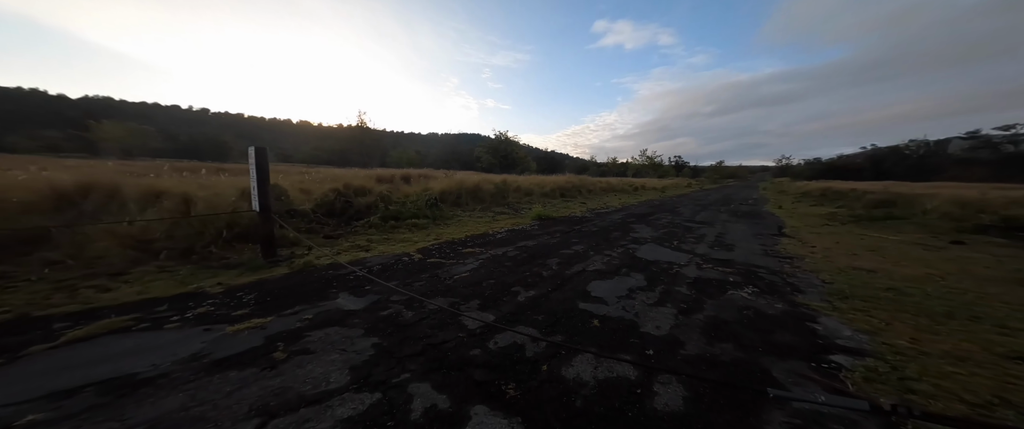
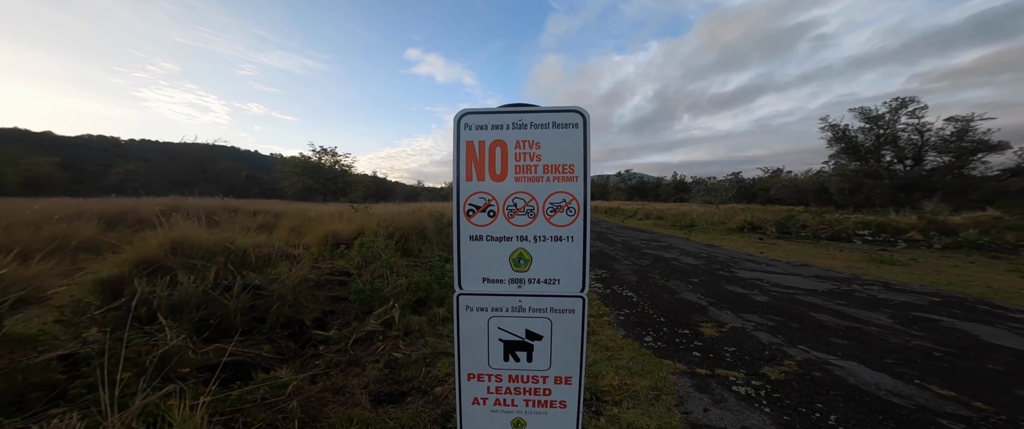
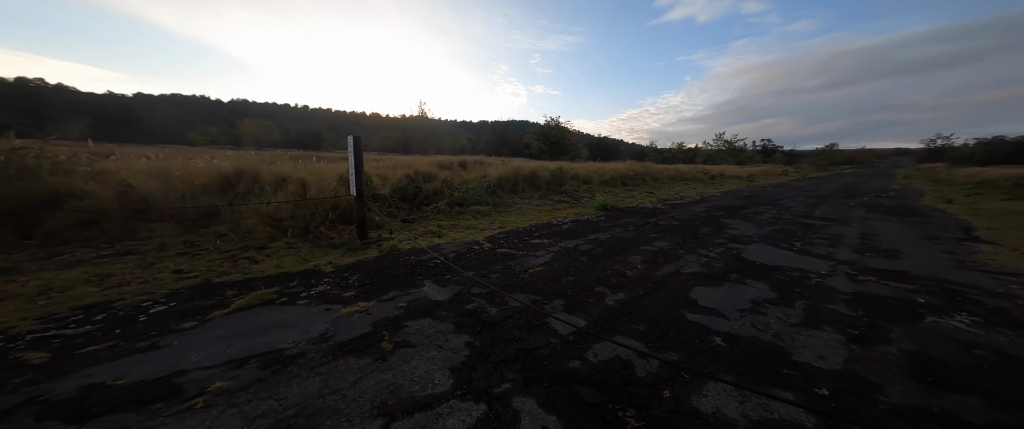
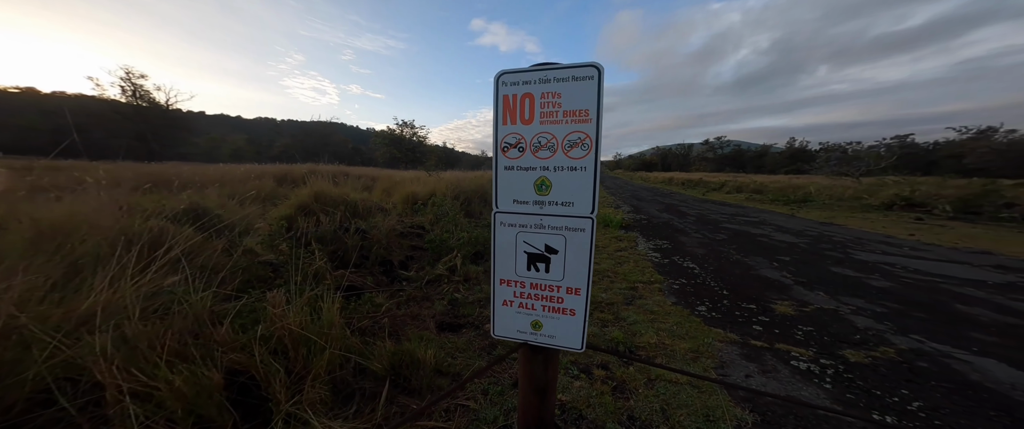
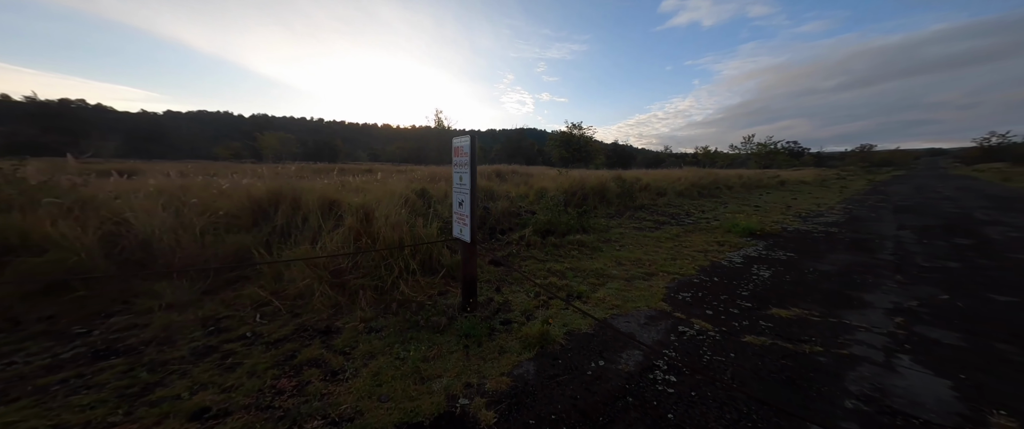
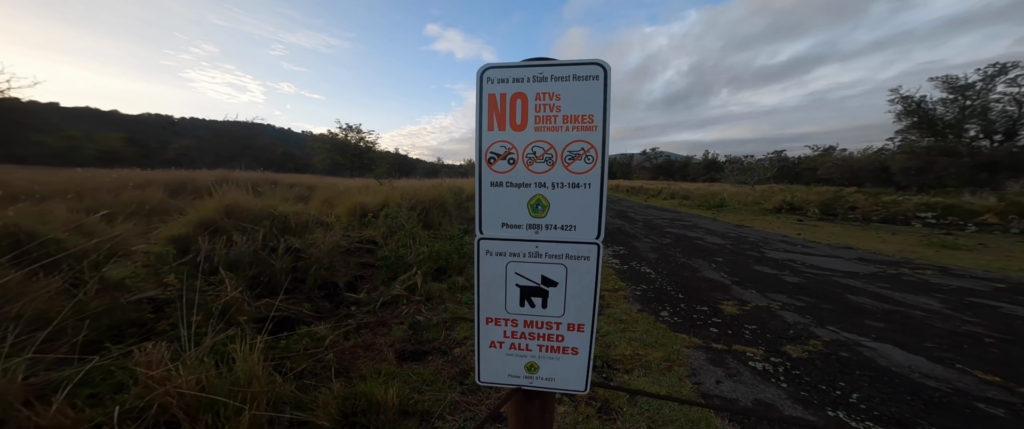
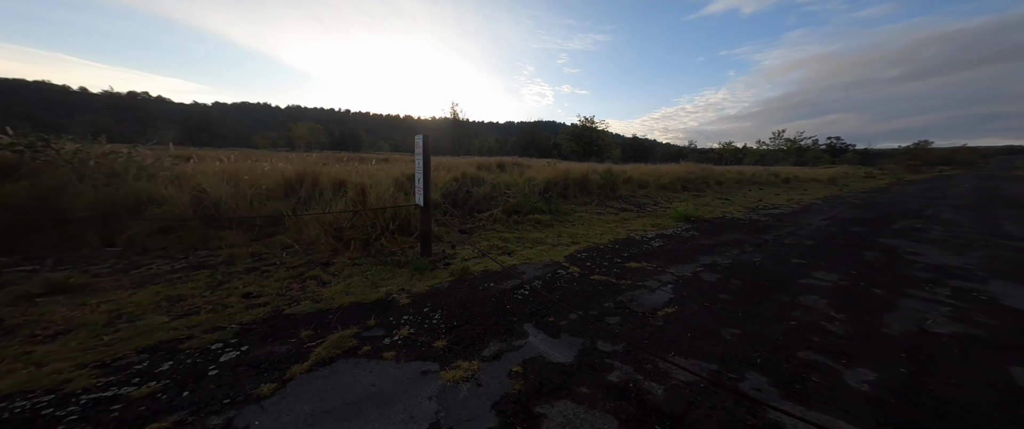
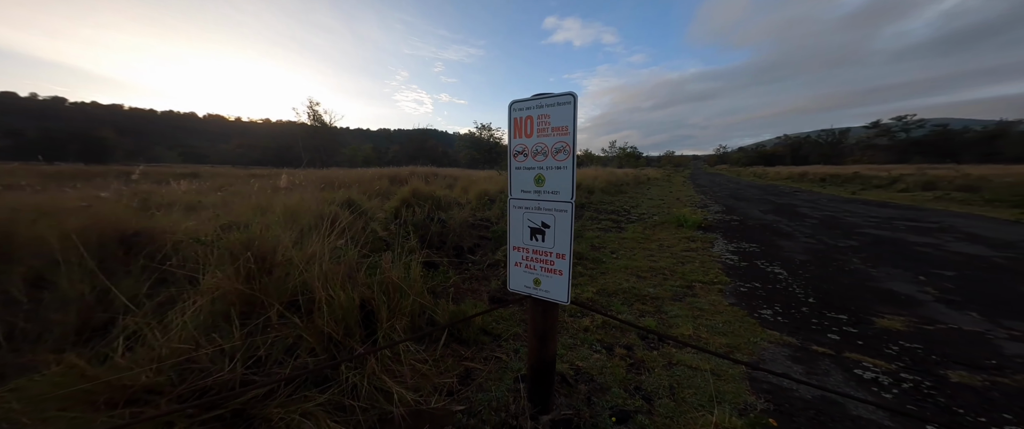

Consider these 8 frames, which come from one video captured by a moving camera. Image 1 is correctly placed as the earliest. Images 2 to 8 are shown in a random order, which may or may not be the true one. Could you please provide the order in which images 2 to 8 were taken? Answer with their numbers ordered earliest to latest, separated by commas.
3, 7, 5, 8, 4, 6, 2
